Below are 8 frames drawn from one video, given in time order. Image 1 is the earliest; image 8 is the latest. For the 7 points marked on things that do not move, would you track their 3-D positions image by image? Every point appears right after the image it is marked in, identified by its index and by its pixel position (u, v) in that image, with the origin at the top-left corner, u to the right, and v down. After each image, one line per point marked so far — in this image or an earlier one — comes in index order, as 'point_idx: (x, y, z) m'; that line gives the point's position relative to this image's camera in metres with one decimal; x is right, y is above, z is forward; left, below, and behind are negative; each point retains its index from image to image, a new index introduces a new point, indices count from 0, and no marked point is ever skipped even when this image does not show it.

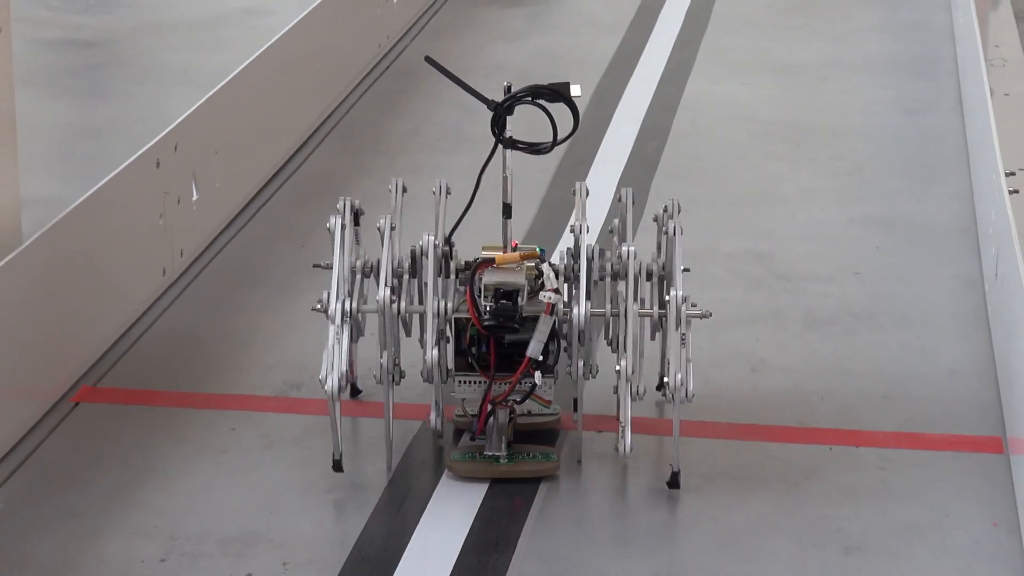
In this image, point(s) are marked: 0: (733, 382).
0: (+0.4, -0.1, +3.3) m
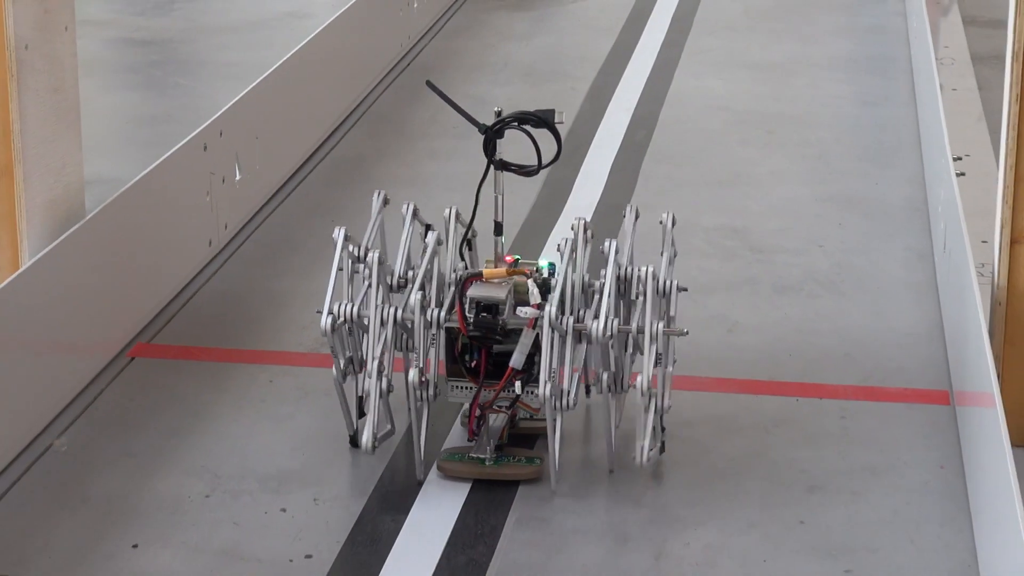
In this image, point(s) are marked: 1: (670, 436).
0: (+0.5, -0.1, +3.7) m
1: (+0.3, -0.3, +3.3) m
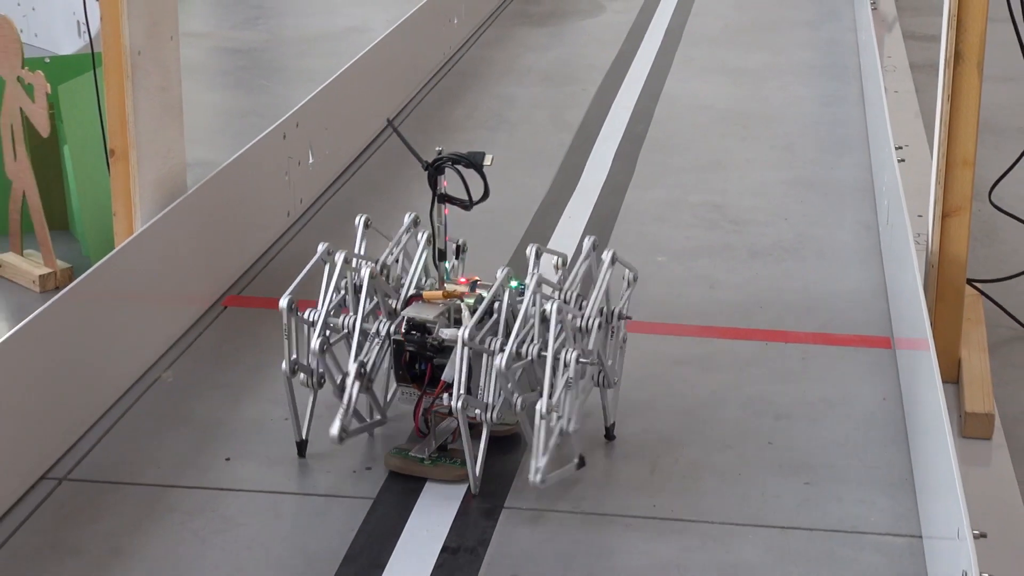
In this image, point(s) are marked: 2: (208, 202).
0: (+0.5, 0.0, +4.4) m
1: (+0.4, -0.2, +4.0) m
2: (-0.8, +0.2, +4.2) m
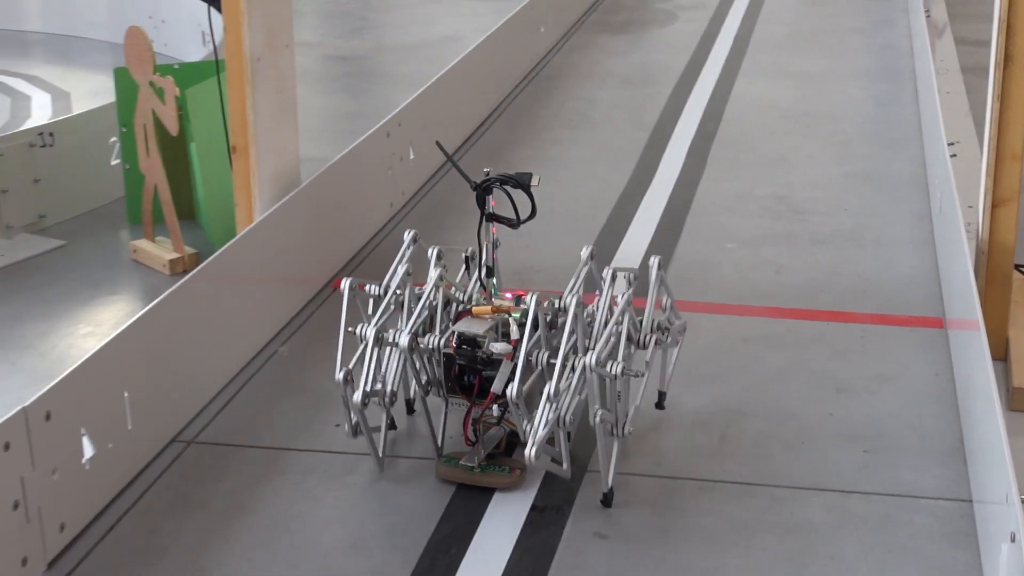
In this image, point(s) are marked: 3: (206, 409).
0: (+0.7, 0.0, +4.7) m
1: (+0.6, -0.2, +4.4) m
2: (-0.6, +0.3, +4.6) m
3: (-0.8, -0.3, +4.3) m
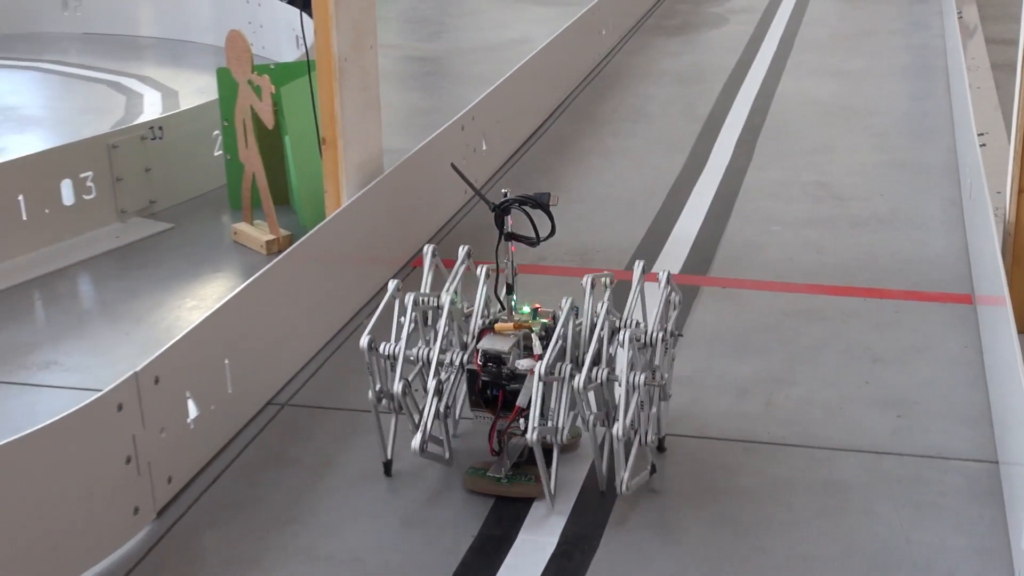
0: (+0.9, +0.1, +5.1) m
1: (+0.8, -0.1, +4.8) m
2: (-0.4, +0.3, +5.0) m
3: (-0.6, -0.3, +4.7) m
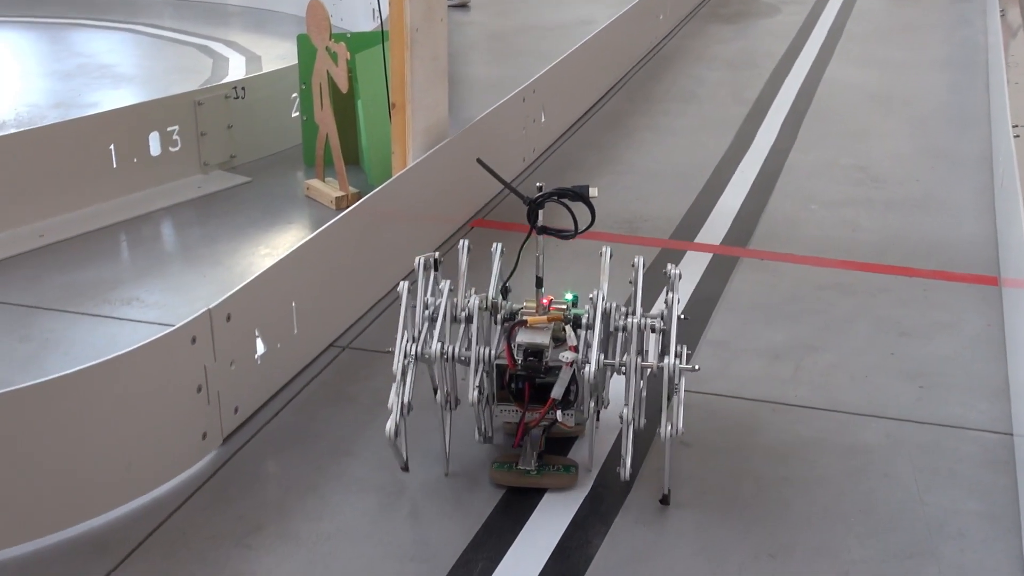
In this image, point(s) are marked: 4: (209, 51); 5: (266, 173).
0: (+1.1, +0.2, +5.4) m
1: (+0.9, 0.0, +5.1) m
2: (-0.2, +0.4, +5.3) m
3: (-0.5, -0.1, +5.1) m
4: (-1.5, +1.2, +8.1) m
5: (-0.9, +0.4, +6.0) m
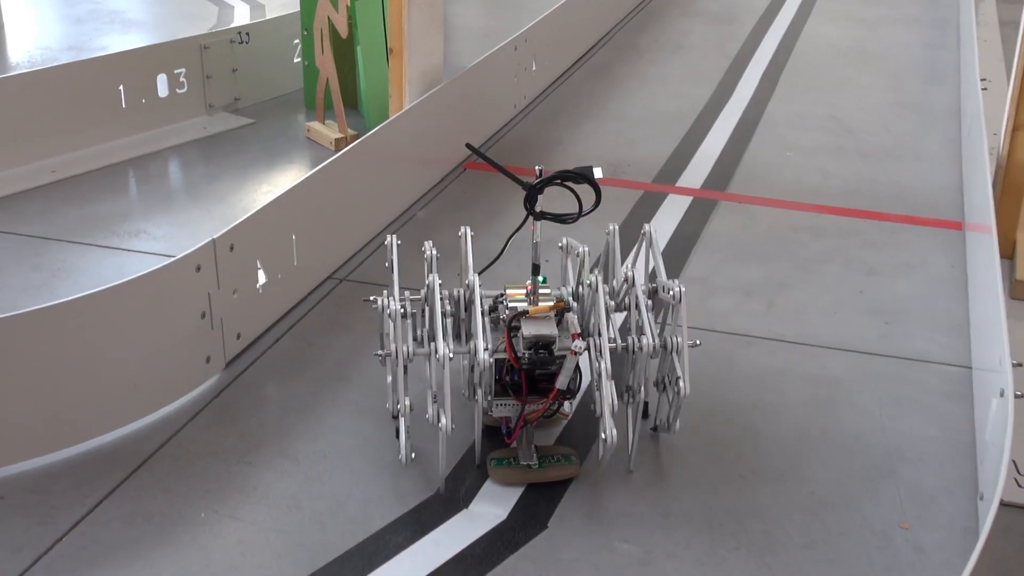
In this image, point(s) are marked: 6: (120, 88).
0: (+1.1, +0.3, +5.6) m
1: (+0.9, +0.2, +5.3) m
2: (-0.2, +0.6, +5.6) m
3: (-0.5, +0.1, +5.3) m
4: (-1.6, +1.4, +8.4) m
5: (-0.9, +0.6, +6.2) m
6: (-1.3, +0.7, +5.5) m
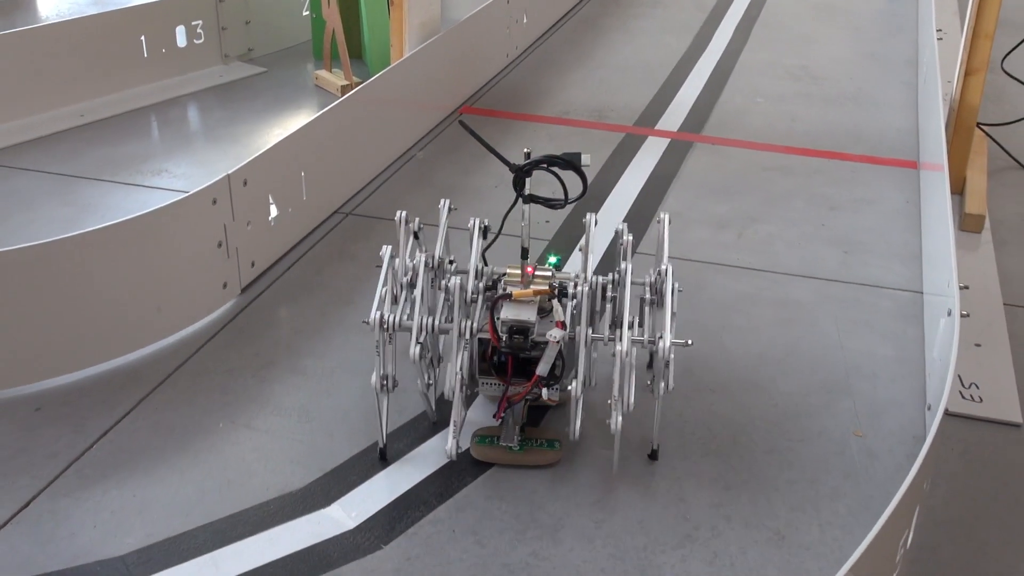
0: (+1.1, +0.6, +6.1) m
1: (+0.9, +0.4, +5.8) m
2: (-0.2, +0.9, +6.0) m
3: (-0.6, +0.3, +5.7) m
4: (-1.6, +1.7, +8.8) m
5: (-1.0, +0.9, +6.6) m
6: (-1.4, +0.9, +5.9) m
